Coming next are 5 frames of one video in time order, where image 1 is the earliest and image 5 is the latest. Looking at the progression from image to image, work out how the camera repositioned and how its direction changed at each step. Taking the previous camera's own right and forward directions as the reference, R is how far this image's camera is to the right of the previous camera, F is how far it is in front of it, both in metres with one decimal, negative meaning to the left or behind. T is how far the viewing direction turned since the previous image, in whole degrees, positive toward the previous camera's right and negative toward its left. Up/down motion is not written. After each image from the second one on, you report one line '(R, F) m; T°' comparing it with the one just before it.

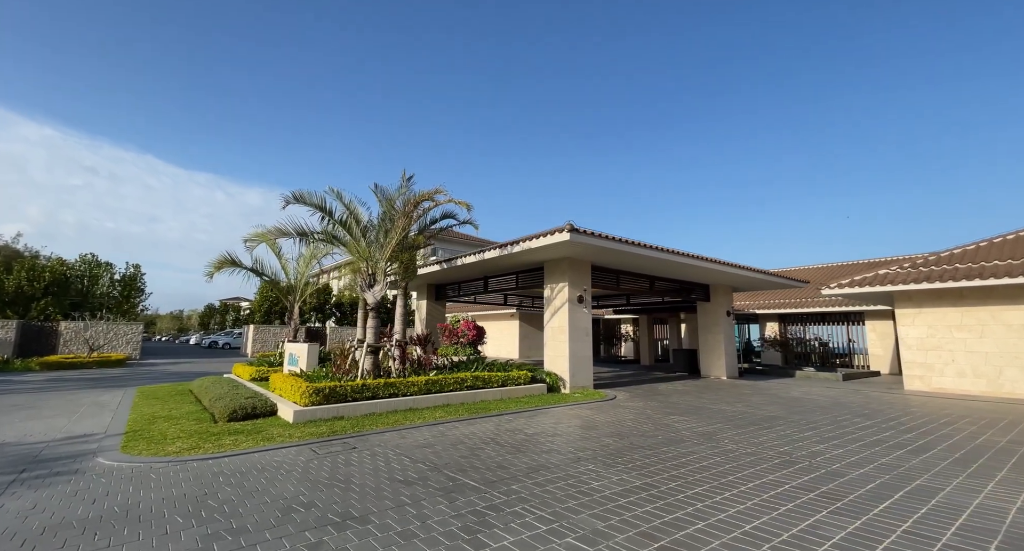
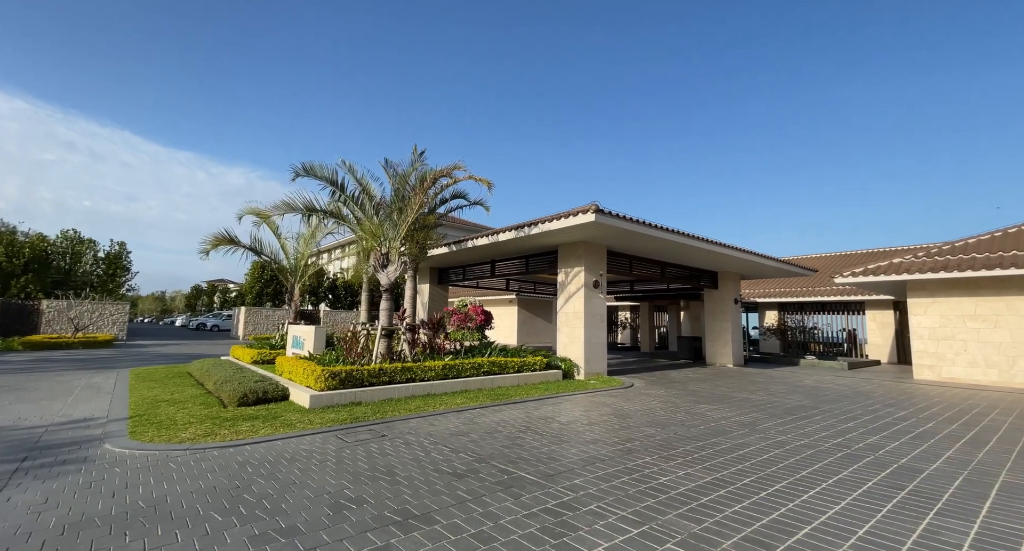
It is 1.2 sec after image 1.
(-0.6, +0.4) m; +1°
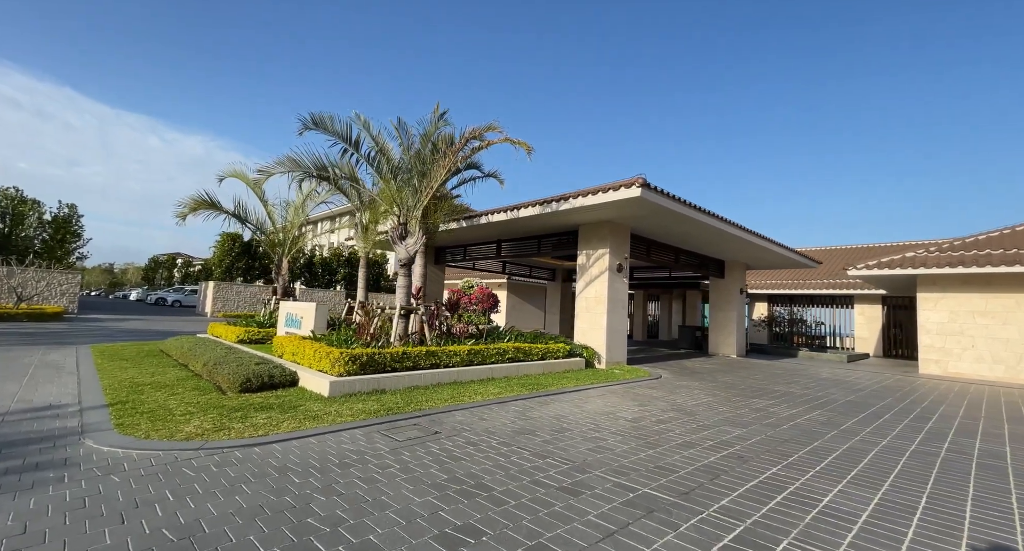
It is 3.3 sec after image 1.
(-1.1, +0.9) m; +4°
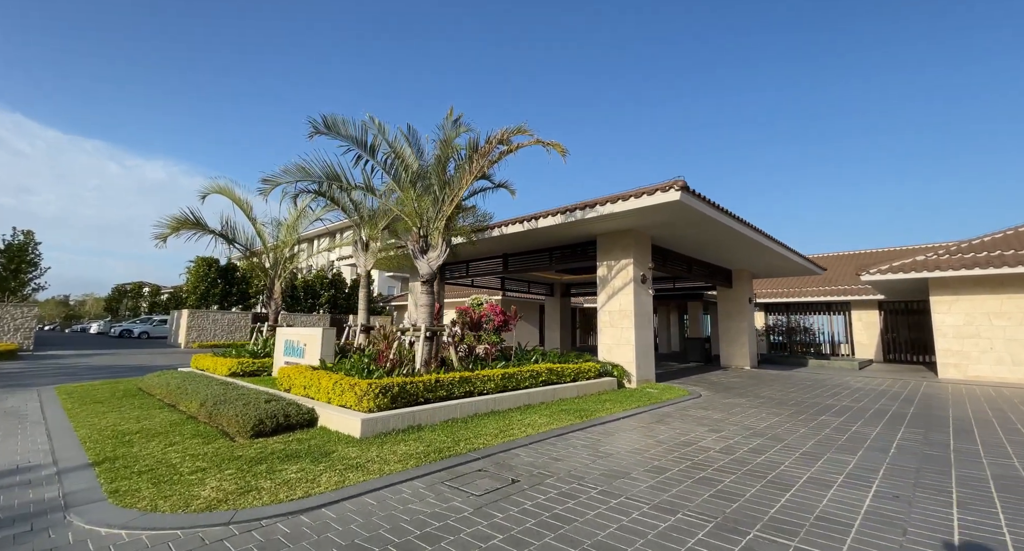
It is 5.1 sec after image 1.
(-0.9, +0.8) m; +3°
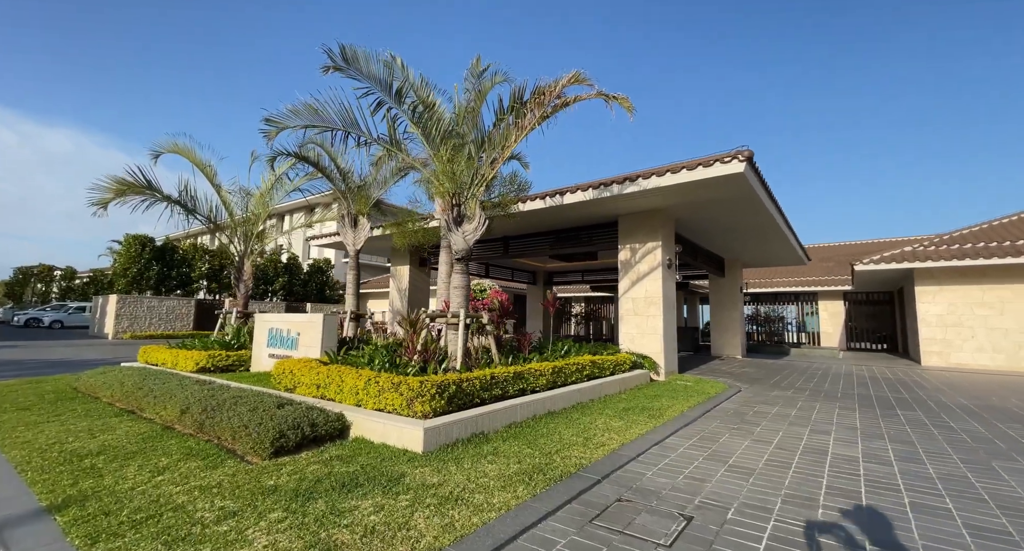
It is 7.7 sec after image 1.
(-1.4, +1.1) m; +7°
